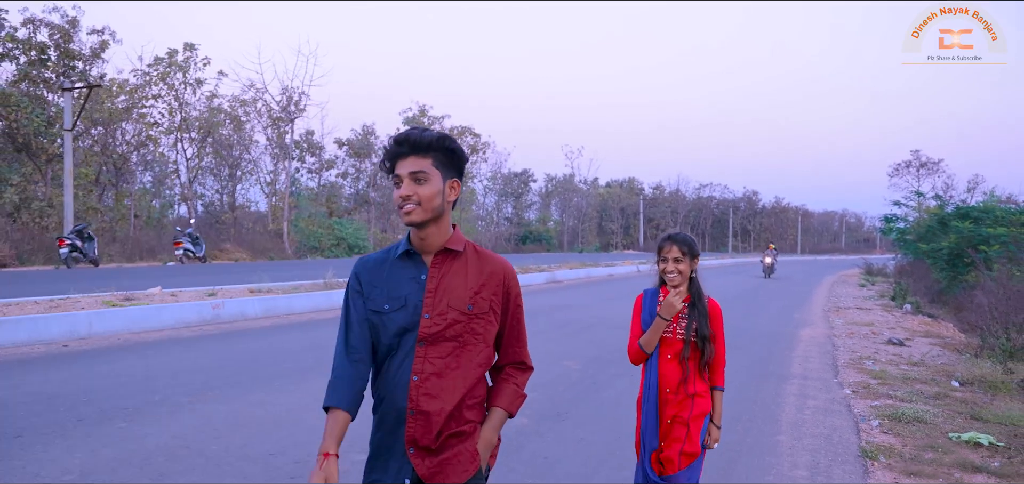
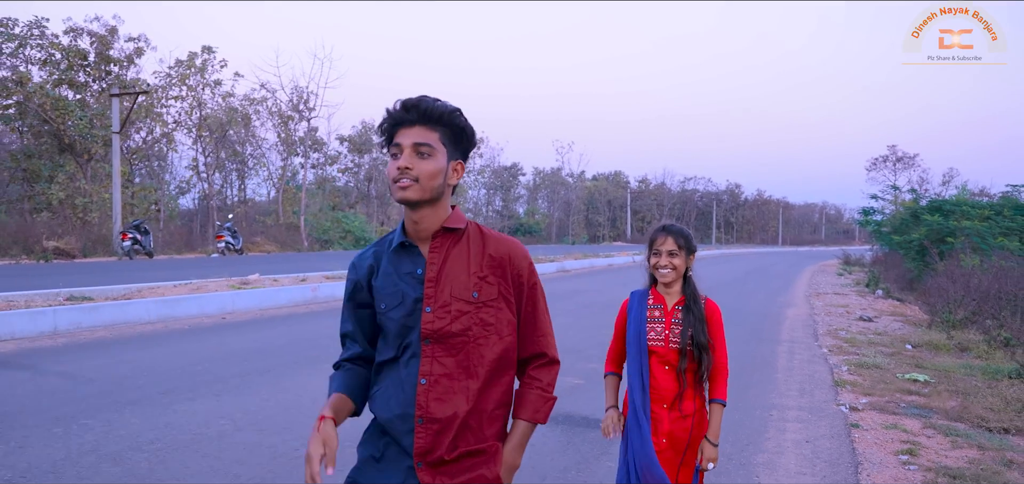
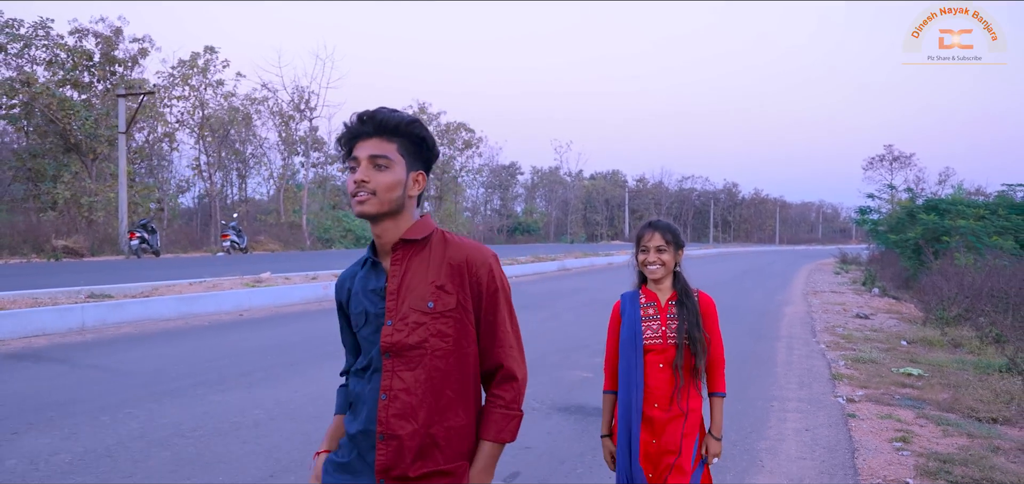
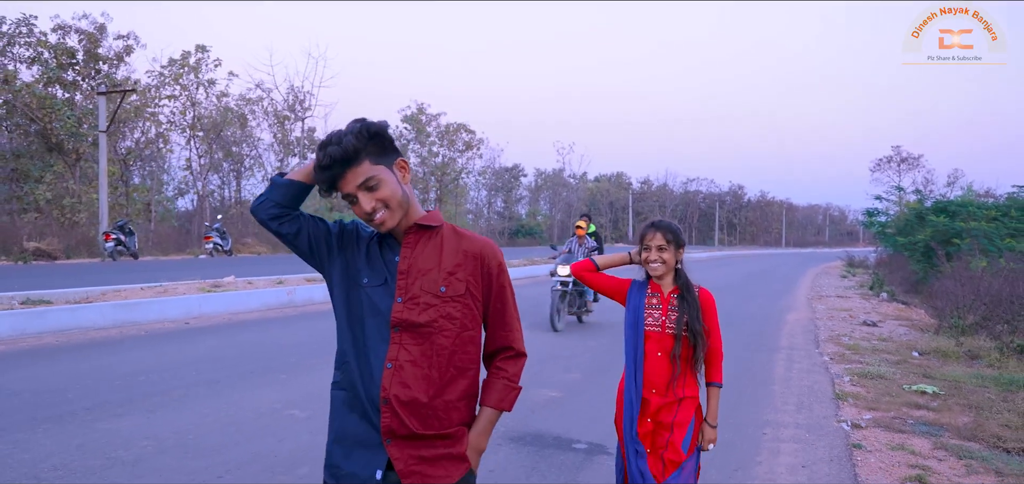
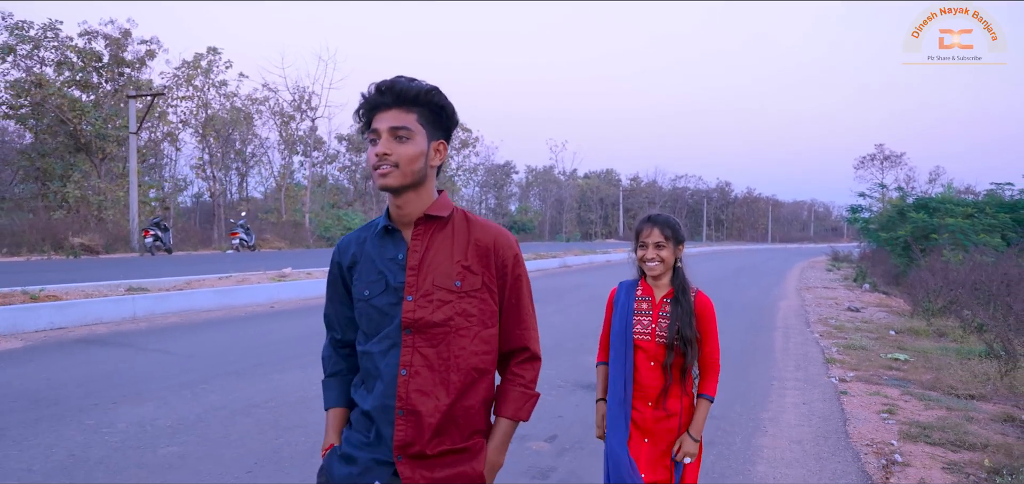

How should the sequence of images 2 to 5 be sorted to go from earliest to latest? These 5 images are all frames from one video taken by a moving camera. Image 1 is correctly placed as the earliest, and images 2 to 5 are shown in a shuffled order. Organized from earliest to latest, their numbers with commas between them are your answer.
4, 2, 3, 5
